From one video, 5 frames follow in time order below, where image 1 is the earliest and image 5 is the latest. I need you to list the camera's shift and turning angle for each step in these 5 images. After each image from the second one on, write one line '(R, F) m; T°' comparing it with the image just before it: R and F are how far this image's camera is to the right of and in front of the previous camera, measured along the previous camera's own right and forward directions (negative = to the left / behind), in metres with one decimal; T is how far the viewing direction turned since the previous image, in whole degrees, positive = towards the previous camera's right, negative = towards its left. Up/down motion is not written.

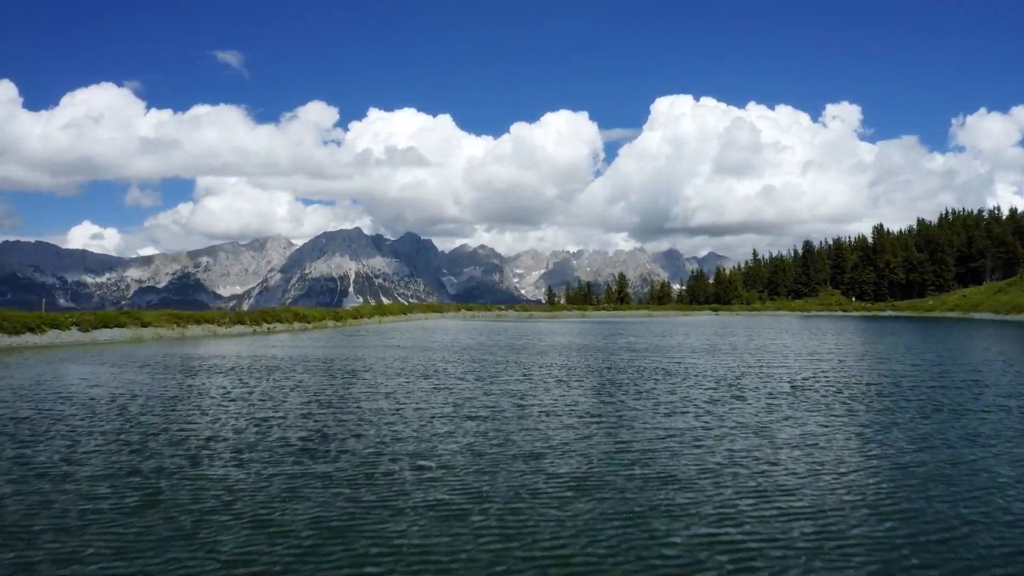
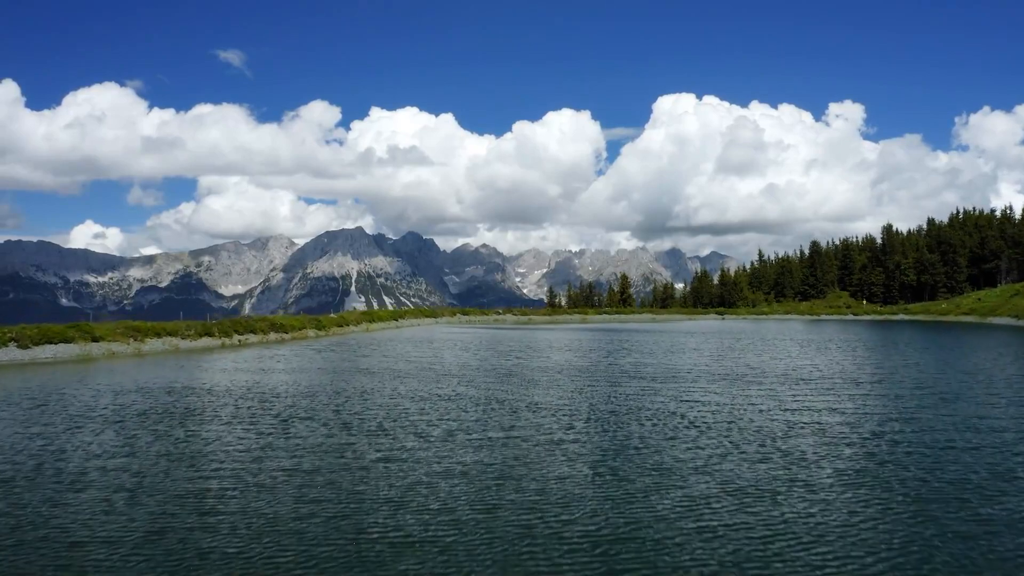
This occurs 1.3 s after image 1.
(+0.9, +7.6) m; 0°
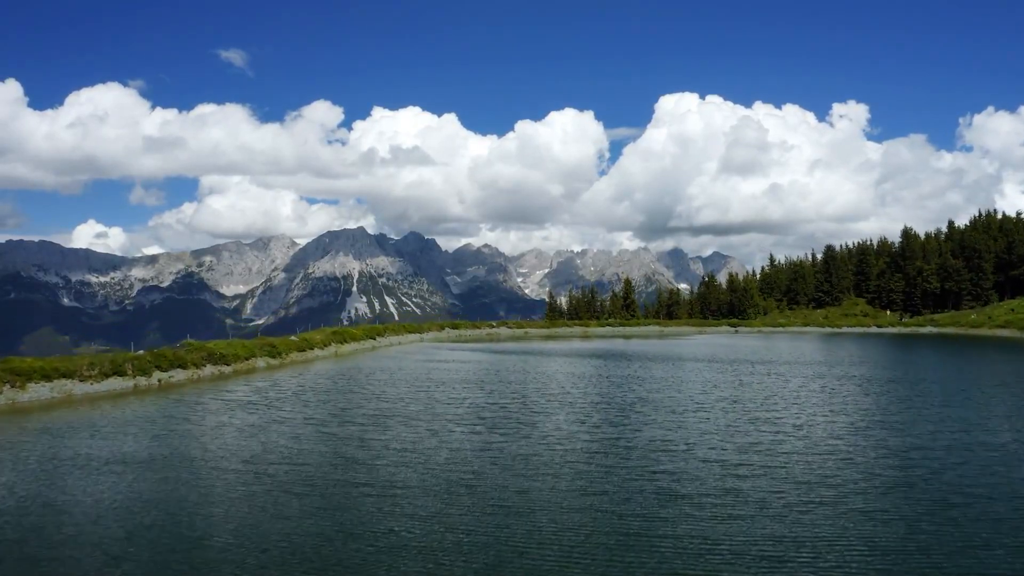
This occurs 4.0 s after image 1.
(+1.6, +15.7) m; 0°
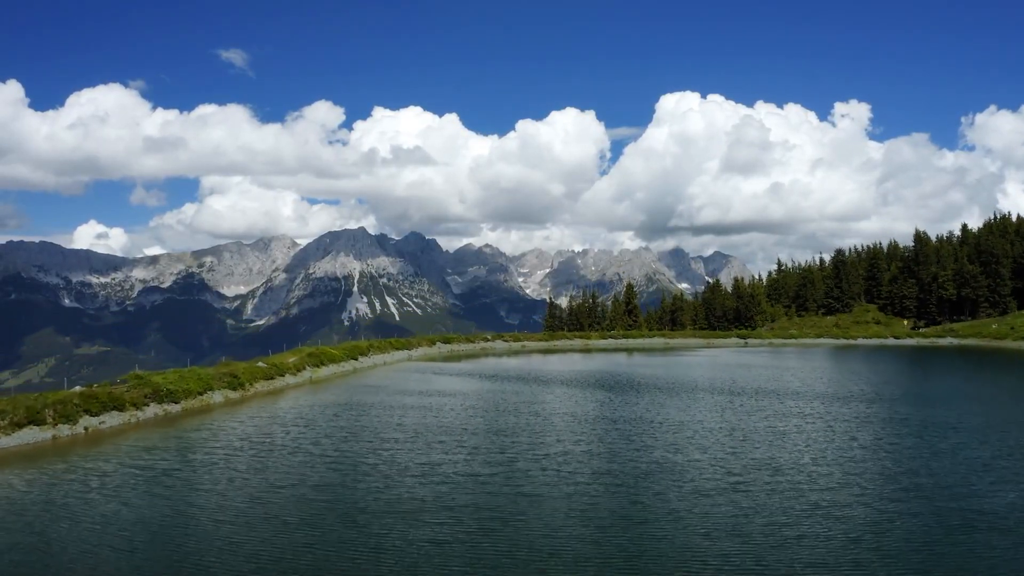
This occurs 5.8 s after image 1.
(+1.1, +10.1) m; 0°
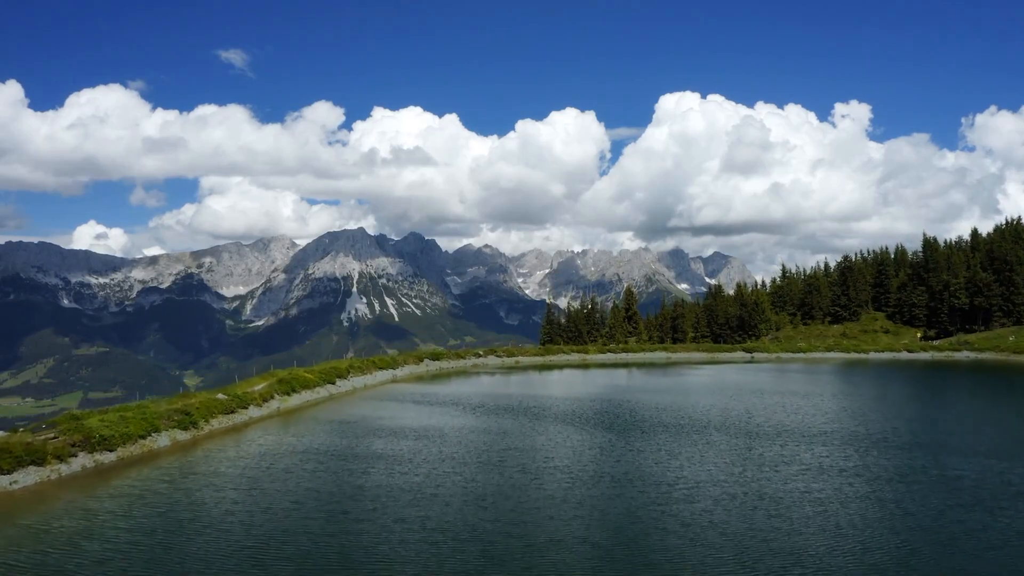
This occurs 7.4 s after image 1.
(+1.4, +8.9) m; 0°
